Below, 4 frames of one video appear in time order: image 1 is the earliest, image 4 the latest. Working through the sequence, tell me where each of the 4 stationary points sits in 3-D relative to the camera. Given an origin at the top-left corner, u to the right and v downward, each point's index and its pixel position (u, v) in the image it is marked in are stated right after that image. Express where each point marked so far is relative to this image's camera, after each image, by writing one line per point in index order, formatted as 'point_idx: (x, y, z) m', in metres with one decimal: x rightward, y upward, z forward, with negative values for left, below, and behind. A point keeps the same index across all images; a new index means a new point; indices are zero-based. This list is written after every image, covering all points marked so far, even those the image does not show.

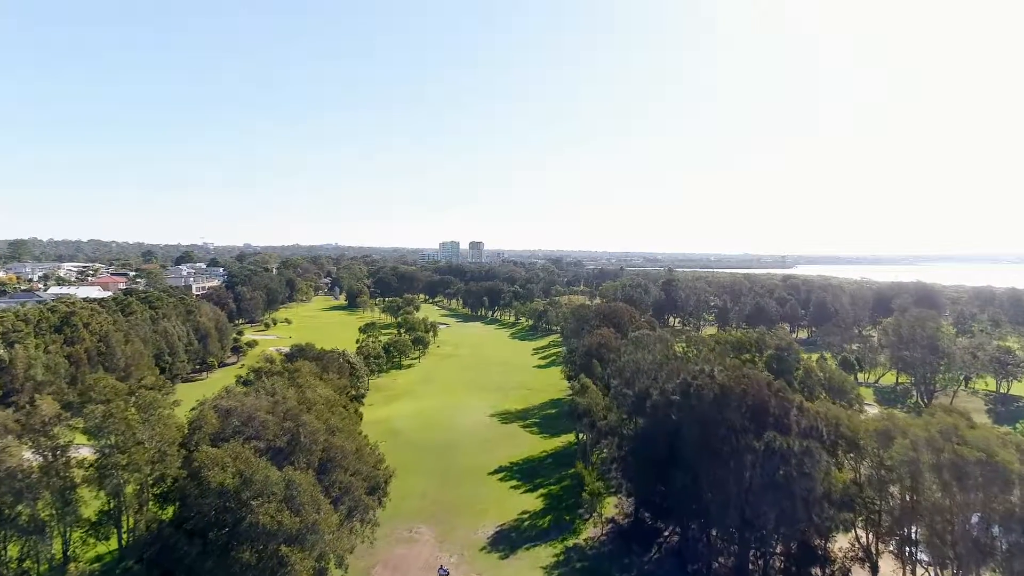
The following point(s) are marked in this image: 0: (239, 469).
0: (-9.4, -6.2, +17.1) m
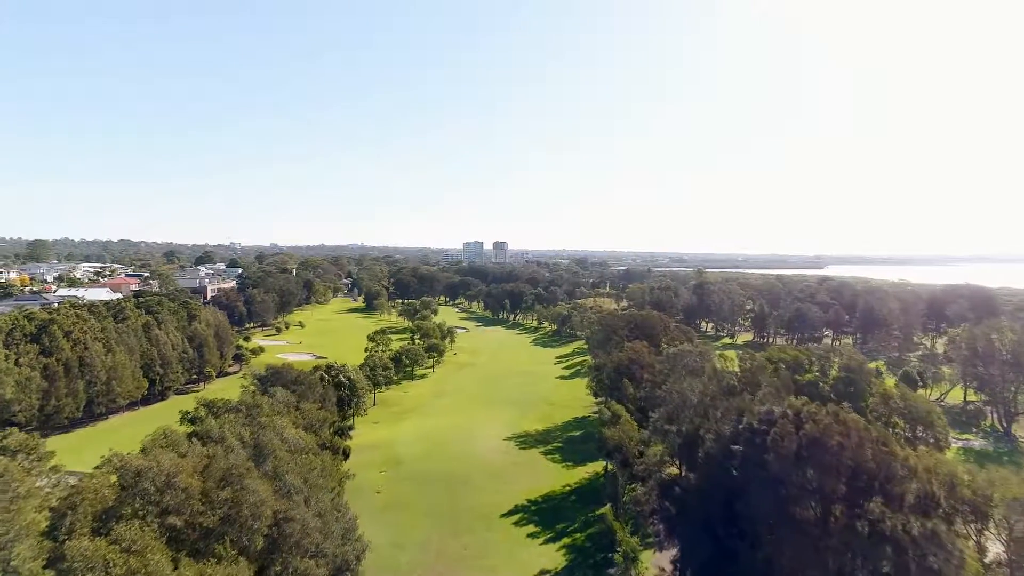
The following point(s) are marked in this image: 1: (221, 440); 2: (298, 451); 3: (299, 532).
0: (-9.2, -6.8, +12.0) m
1: (-10.3, -5.4, +17.6) m
2: (-8.5, -6.4, +19.7) m
3: (-6.8, -7.7, +15.8) m
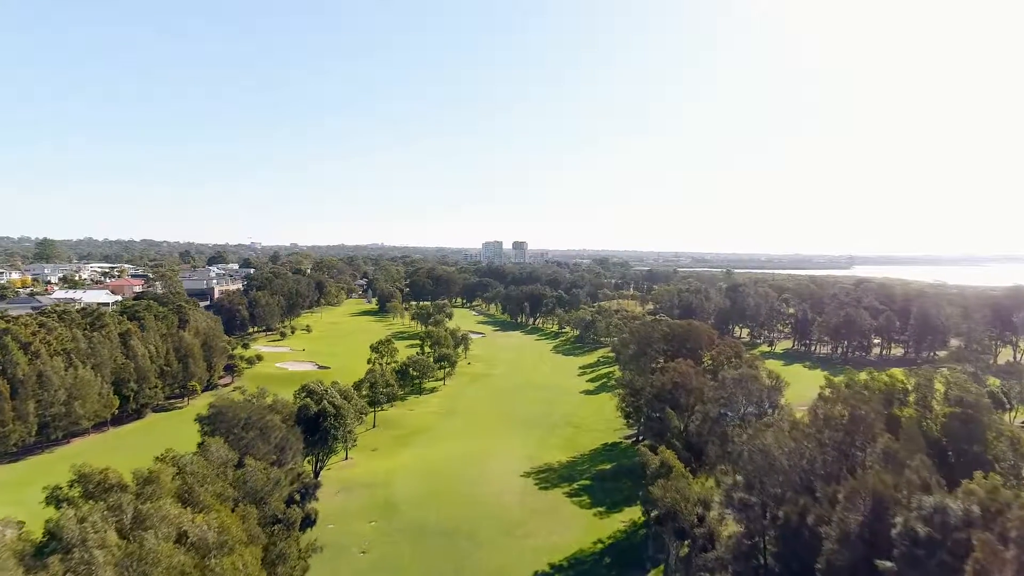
0: (-9.0, -7.3, +5.6) m
1: (-9.9, -5.9, +11.2) m
2: (-8.0, -7.0, +13.2) m
3: (-6.5, -8.3, +9.2) m
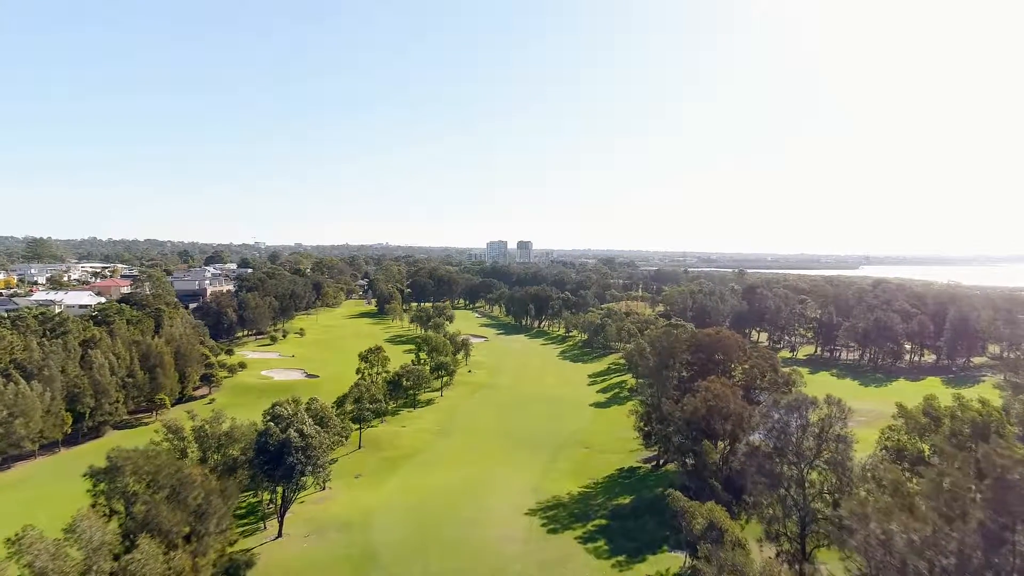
0: (-9.2, -7.6, +0.4) m
1: (-10.0, -6.2, +6.1) m
2: (-8.0, -7.3, +8.0) m
3: (-6.6, -8.6, +4.0) m
